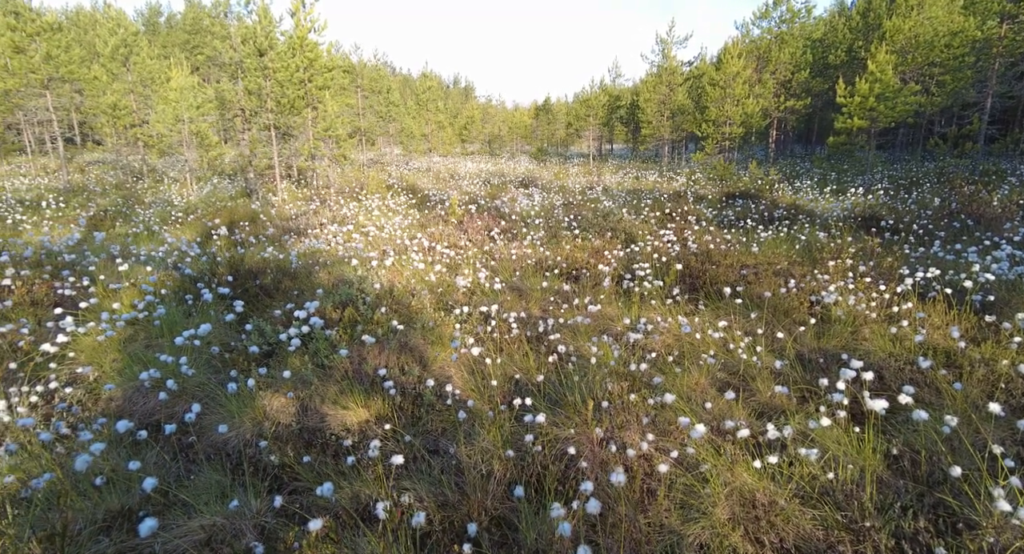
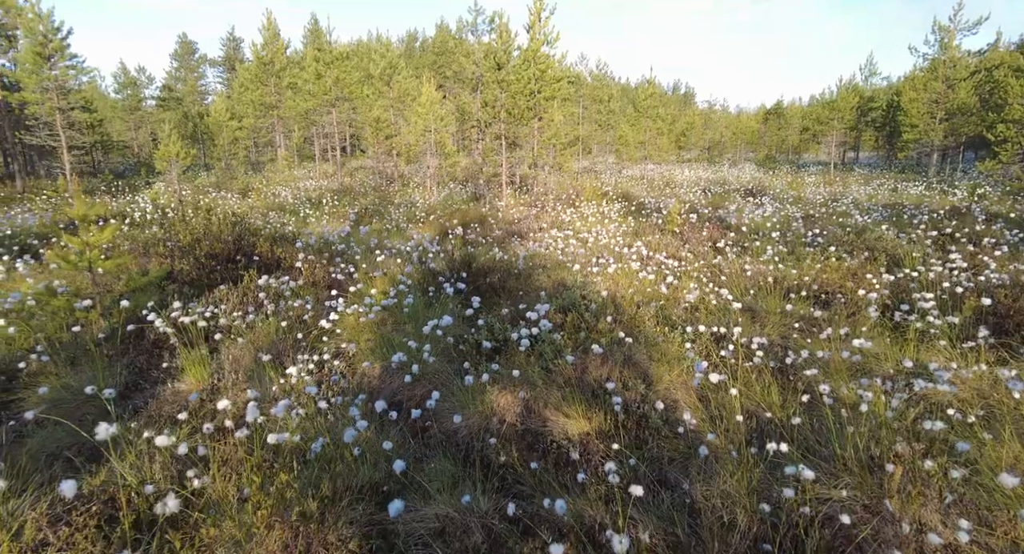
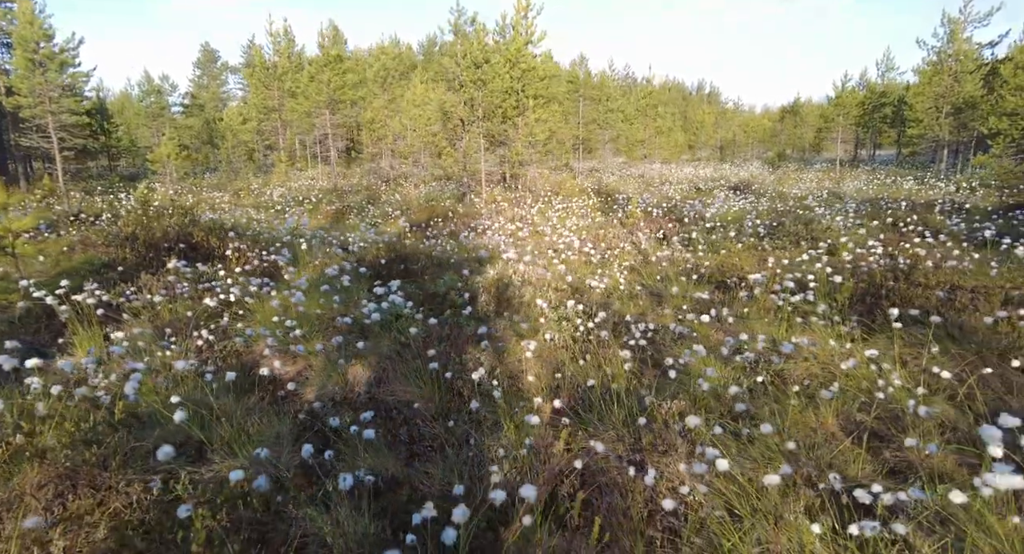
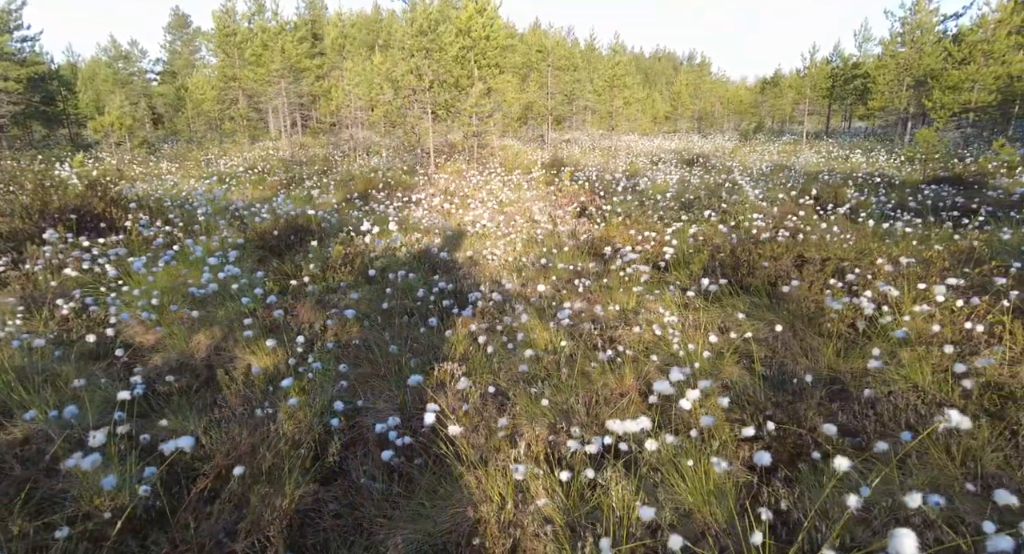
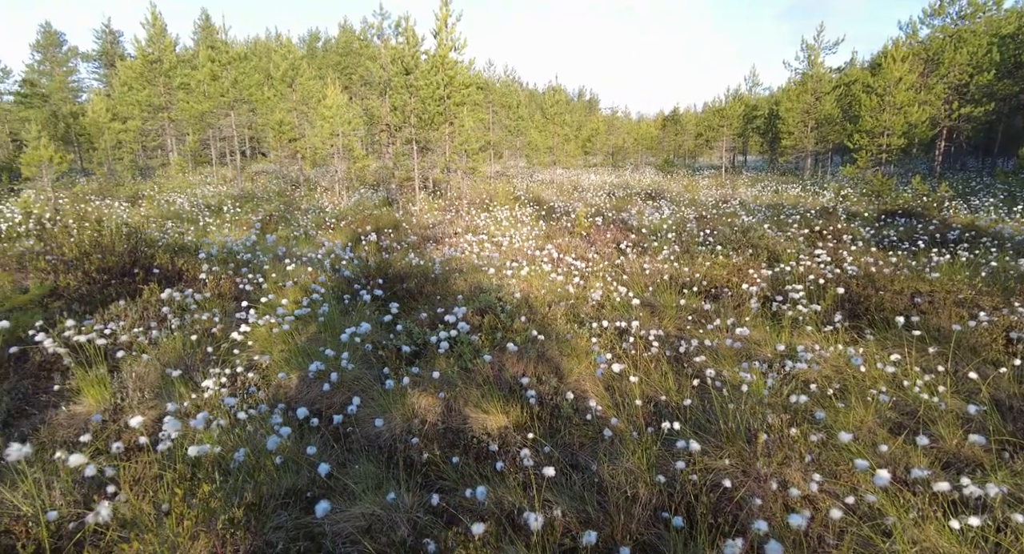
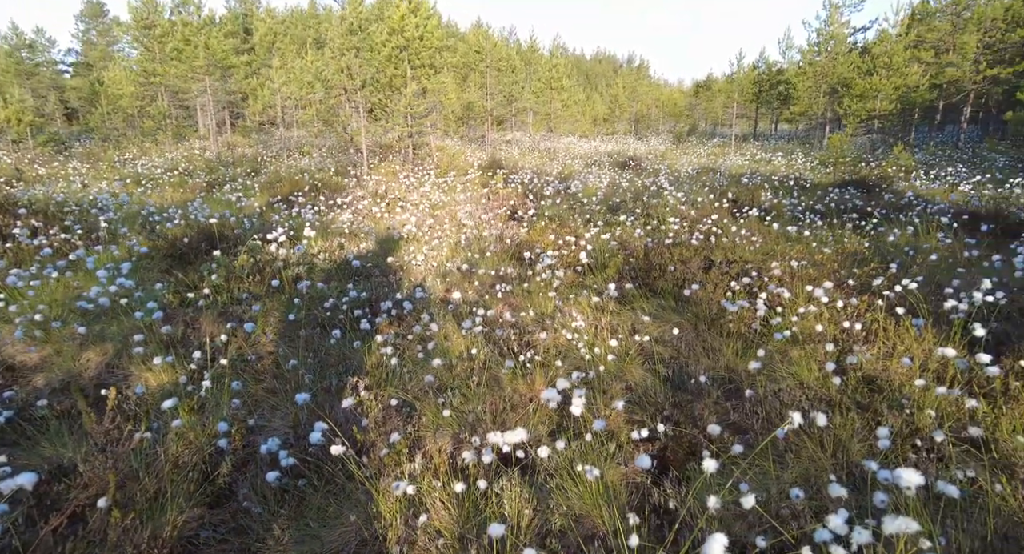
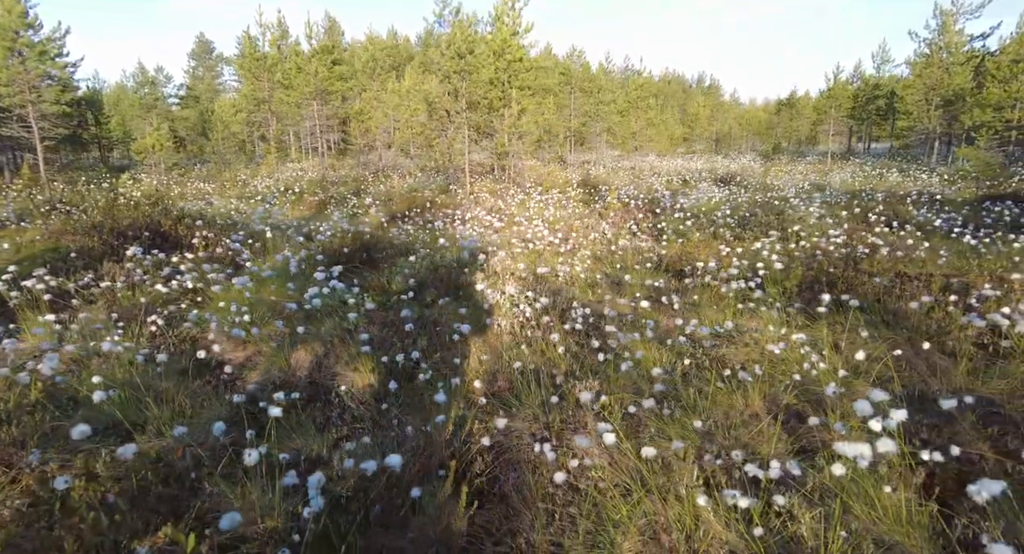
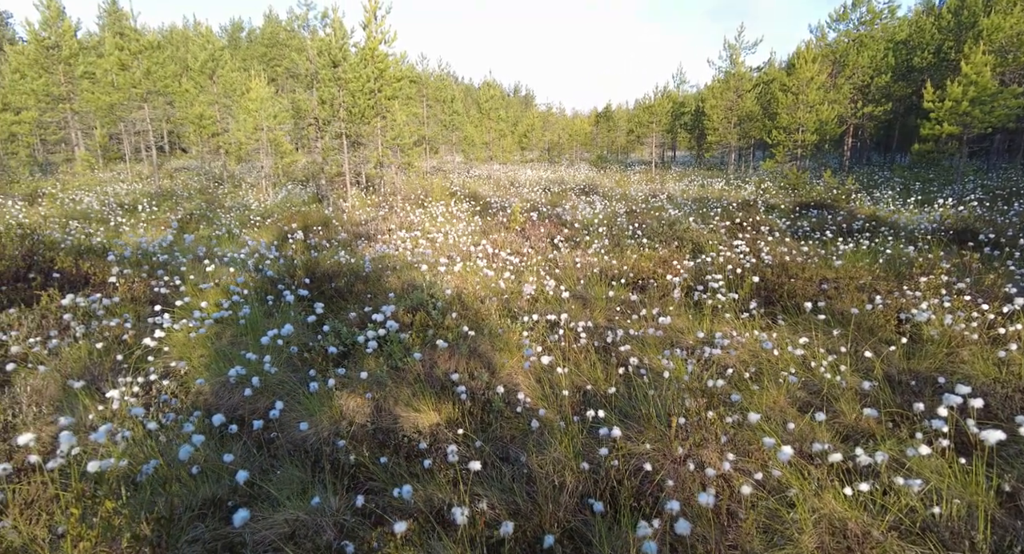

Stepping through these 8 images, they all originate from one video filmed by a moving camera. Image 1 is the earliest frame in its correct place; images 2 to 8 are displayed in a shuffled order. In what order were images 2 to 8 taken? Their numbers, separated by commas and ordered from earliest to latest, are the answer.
8, 5, 2, 3, 7, 4, 6
